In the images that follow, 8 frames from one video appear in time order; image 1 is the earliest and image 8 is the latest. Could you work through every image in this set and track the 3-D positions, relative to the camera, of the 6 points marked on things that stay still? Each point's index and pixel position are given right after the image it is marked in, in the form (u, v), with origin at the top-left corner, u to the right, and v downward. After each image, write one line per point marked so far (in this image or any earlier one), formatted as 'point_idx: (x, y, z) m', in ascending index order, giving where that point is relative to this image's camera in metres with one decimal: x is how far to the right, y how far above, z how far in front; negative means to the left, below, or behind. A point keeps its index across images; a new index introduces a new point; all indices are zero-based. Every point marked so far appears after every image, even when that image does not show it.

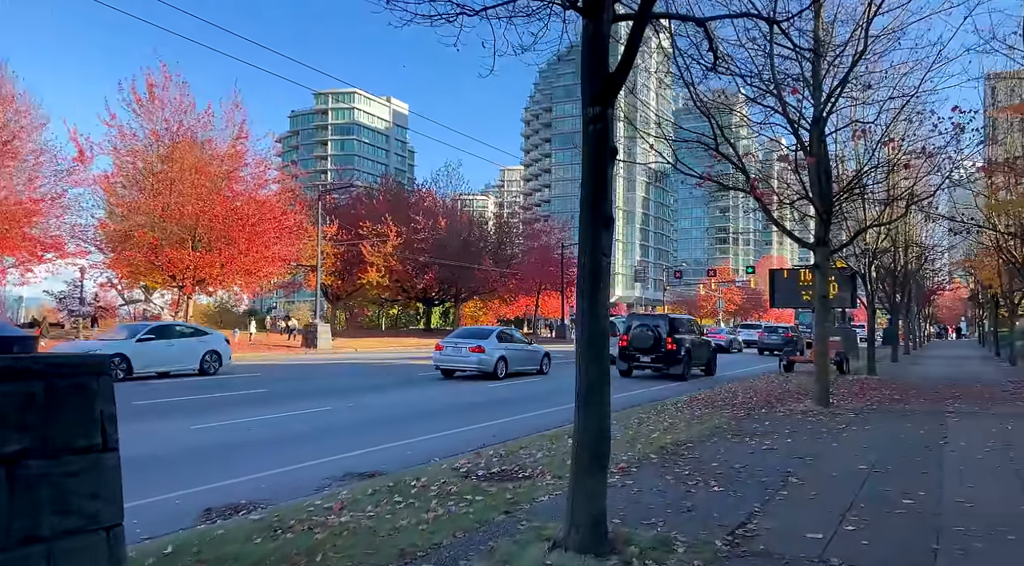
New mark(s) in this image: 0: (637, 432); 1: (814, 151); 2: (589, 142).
0: (+1.8, -2.2, +10.7) m
1: (+5.7, +2.5, +13.7) m
2: (+0.6, +1.0, +5.3) m
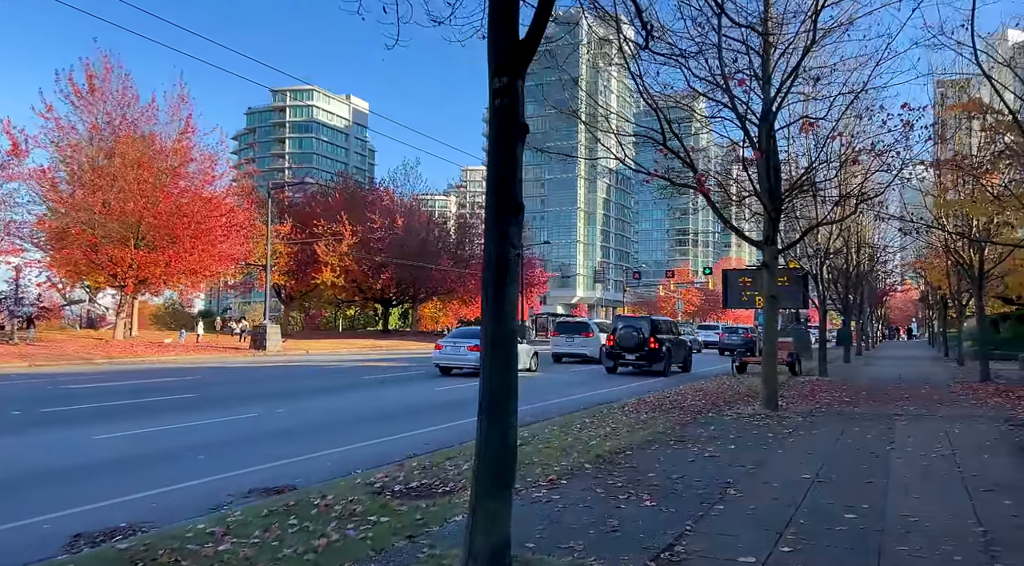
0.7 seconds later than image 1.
0: (+0.9, -2.2, +10.1) m
1: (+4.6, +2.5, +13.3) m
2: (-0.1, +1.1, +4.7) m
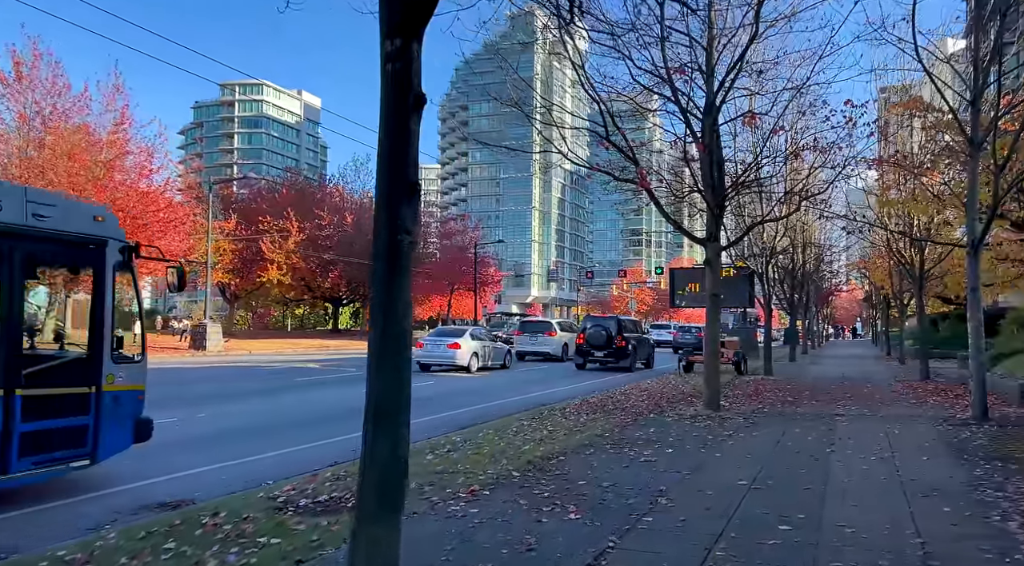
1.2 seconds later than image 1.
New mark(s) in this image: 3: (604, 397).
0: (0.0, -2.2, +9.6) m
1: (+3.5, +2.5, +13.0) m
2: (-0.7, +1.1, +4.2) m
3: (+2.0, -2.5, +16.0) m
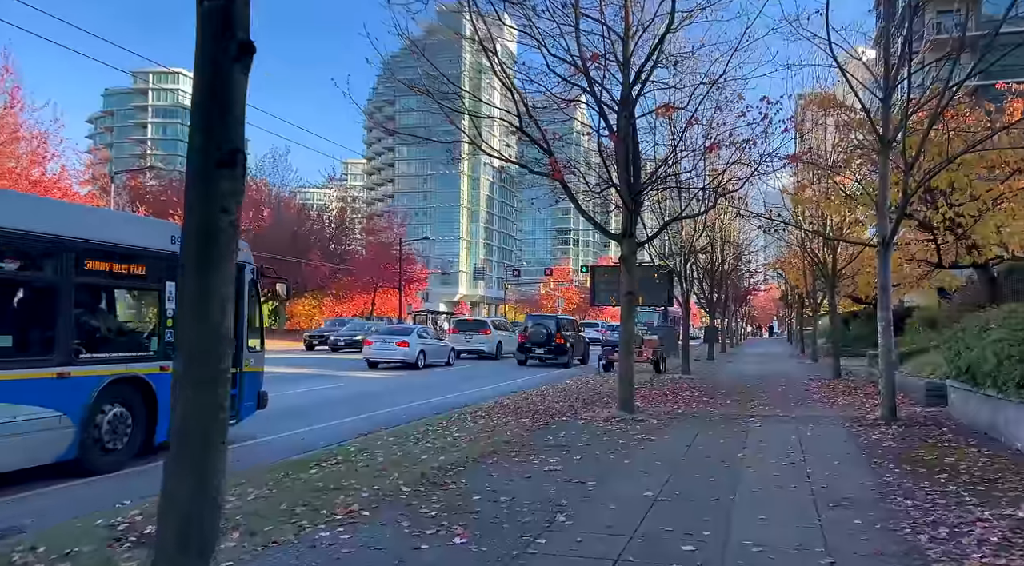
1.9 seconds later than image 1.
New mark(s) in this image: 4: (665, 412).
0: (-1.3, -2.1, +8.9) m
1: (+1.9, +2.6, +12.6) m
2: (-1.4, +1.2, +3.4) m
3: (+0.2, -2.5, +15.4) m
4: (+2.7, -2.3, +12.8) m
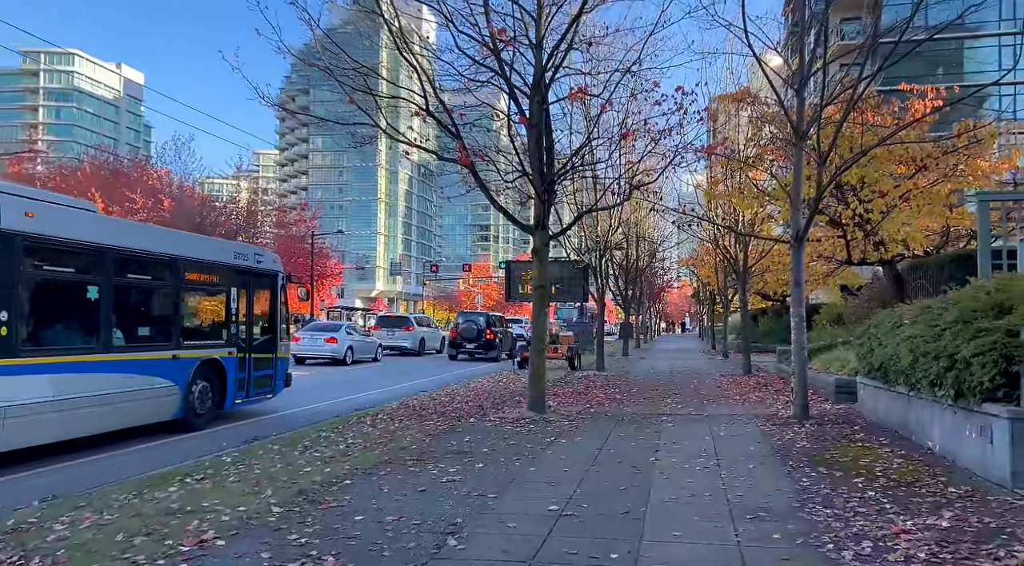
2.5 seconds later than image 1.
0: (-2.4, -2.0, +7.9) m
1: (+0.4, +2.7, +11.9) m
2: (-1.9, +1.2, +2.4) m
3: (-1.7, -2.3, +14.5) m
4: (+1.1, -2.2, +12.2) m
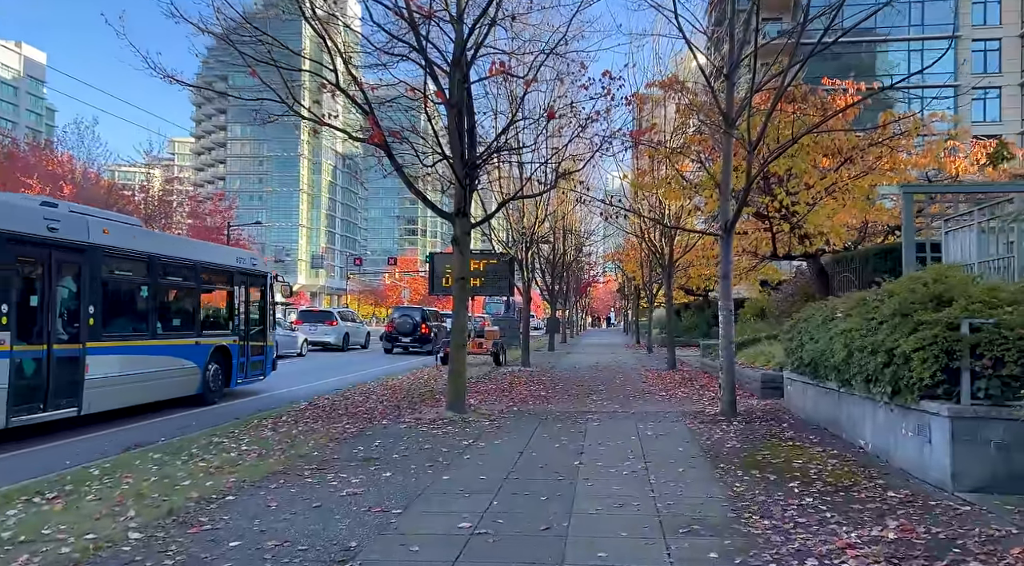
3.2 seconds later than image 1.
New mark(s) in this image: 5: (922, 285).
0: (-3.3, -1.9, +6.9) m
1: (-0.9, +2.8, +11.1) m
2: (-2.3, +1.3, +1.4) m
3: (-3.3, -2.2, +13.6) m
4: (-0.2, -2.0, +11.5) m
5: (+3.8, 0.0, +6.6) m
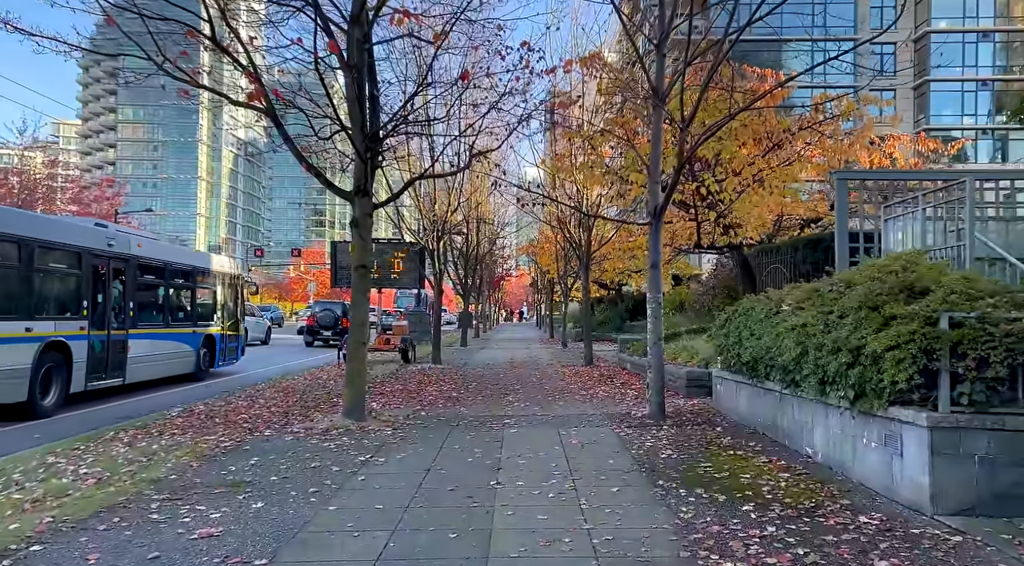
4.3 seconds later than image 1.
0: (-4.0, -1.7, +5.2) m
1: (-2.1, +3.0, +9.7) m
2: (-2.3, +1.4, -0.1) m
3: (-4.8, -2.0, +11.9) m
4: (-1.5, -1.9, +10.2) m
5: (+3.0, +0.1, +5.8) m
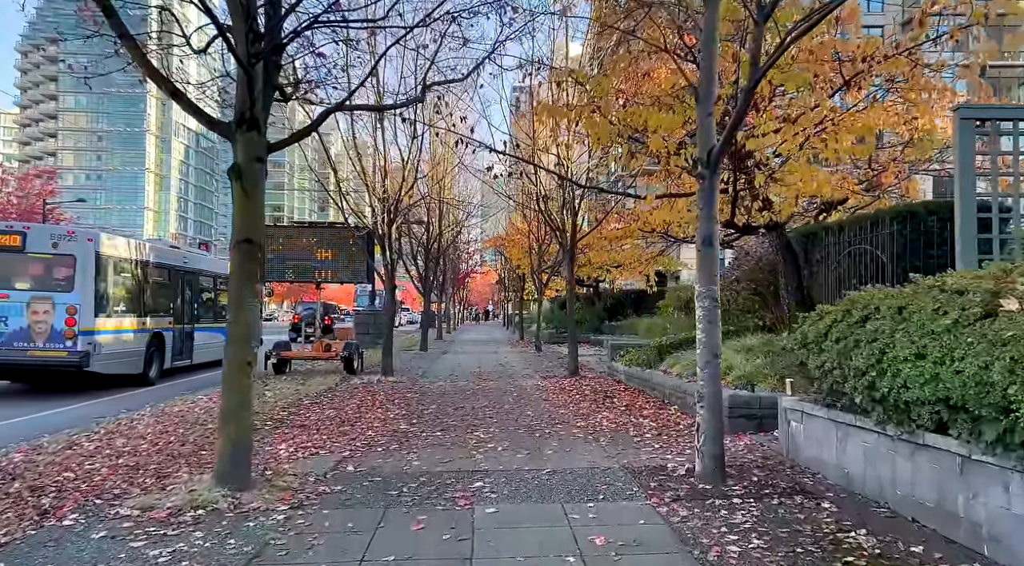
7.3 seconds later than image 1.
0: (-4.0, -1.6, +1.5) m
1: (-2.3, +3.1, +6.1) m
2: (-2.1, +1.5, -3.7) m
3: (-5.1, -1.8, +8.1) m
4: (-1.8, -1.7, +6.6) m
5: (+3.0, +0.2, +2.5) m
